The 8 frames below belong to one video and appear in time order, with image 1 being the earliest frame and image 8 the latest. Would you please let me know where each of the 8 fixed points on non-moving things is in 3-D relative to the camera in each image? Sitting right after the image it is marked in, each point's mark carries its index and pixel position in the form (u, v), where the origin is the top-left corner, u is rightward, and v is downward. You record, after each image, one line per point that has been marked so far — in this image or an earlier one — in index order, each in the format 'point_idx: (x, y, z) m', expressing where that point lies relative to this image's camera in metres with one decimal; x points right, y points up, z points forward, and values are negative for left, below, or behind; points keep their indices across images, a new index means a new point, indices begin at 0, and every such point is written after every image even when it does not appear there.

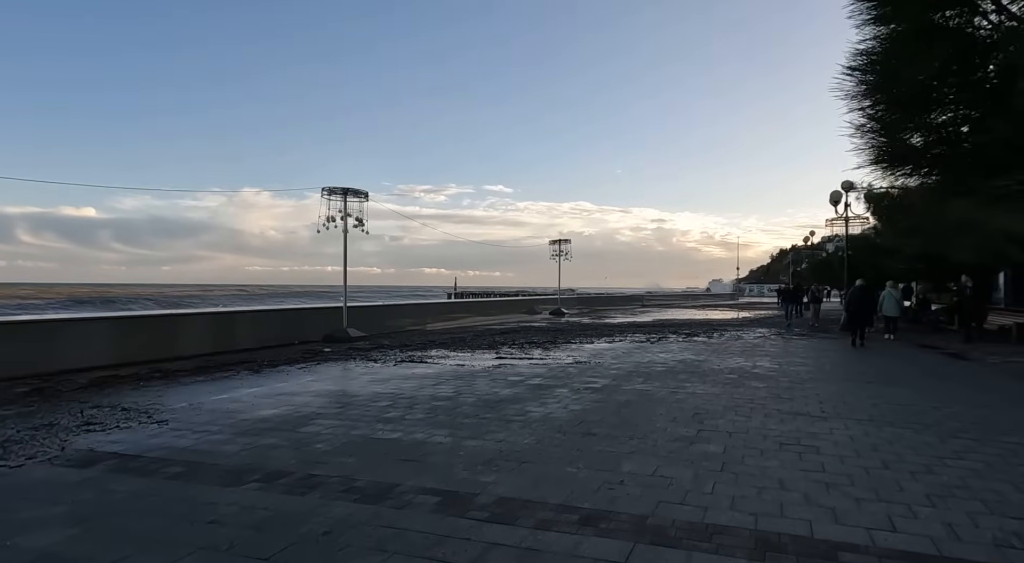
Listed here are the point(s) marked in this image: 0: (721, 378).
0: (+3.5, -1.6, +10.4) m
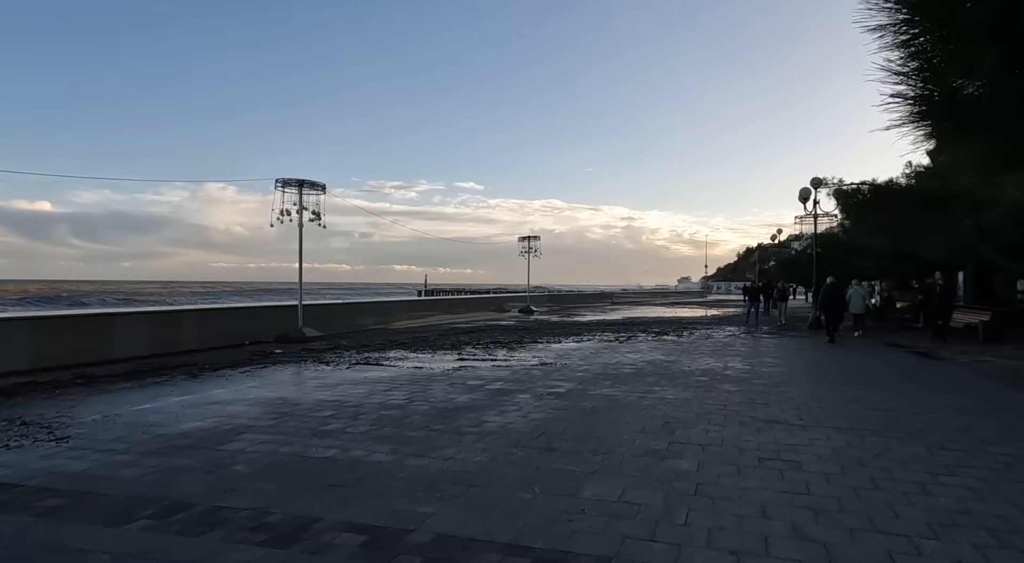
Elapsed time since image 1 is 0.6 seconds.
0: (+2.9, -1.6, +9.8) m
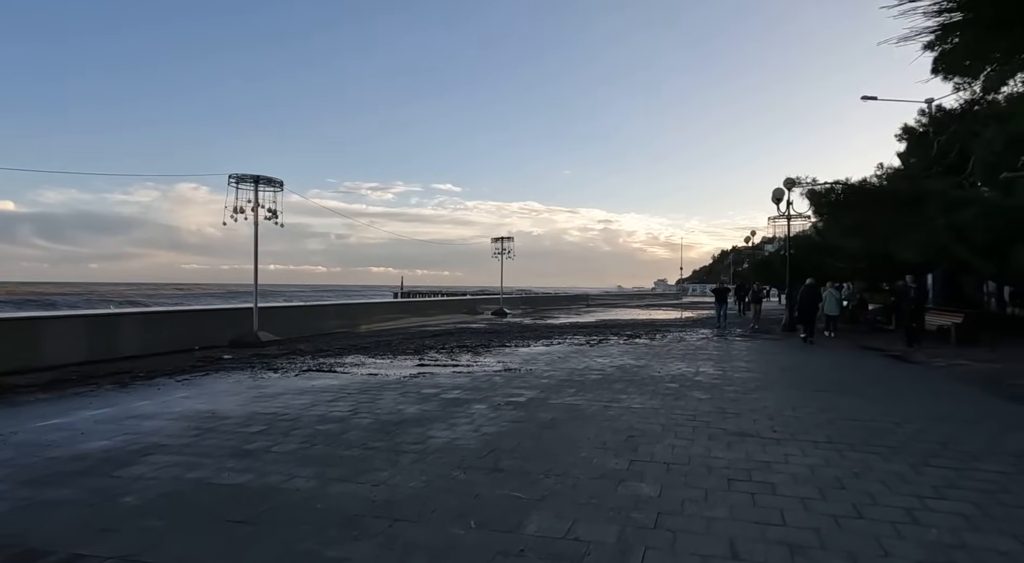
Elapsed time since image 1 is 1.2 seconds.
0: (+2.2, -1.6, +9.3) m
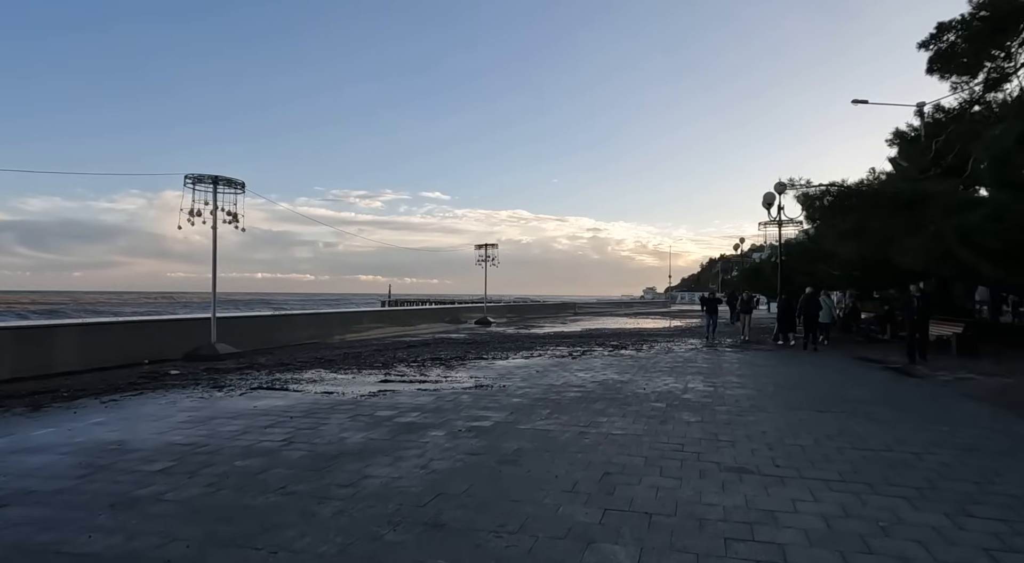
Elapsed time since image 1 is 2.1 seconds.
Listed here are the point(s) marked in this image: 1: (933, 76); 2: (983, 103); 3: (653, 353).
0: (+1.8, -1.7, +8.3) m
1: (+12.2, +6.0, +18.0) m
2: (+12.6, +4.8, +16.6) m
3: (+3.8, -1.9, +16.6) m
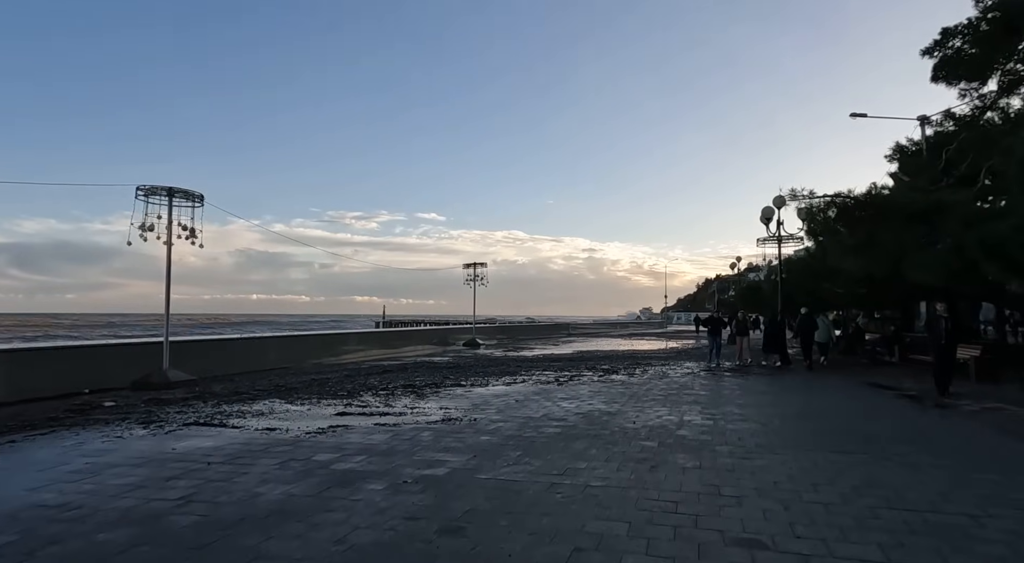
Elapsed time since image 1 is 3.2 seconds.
0: (+1.4, -1.9, +7.1) m
1: (+11.7, +5.4, +17.0) m
2: (+12.1, +4.3, +15.6) m
3: (+3.3, -2.4, +15.4) m
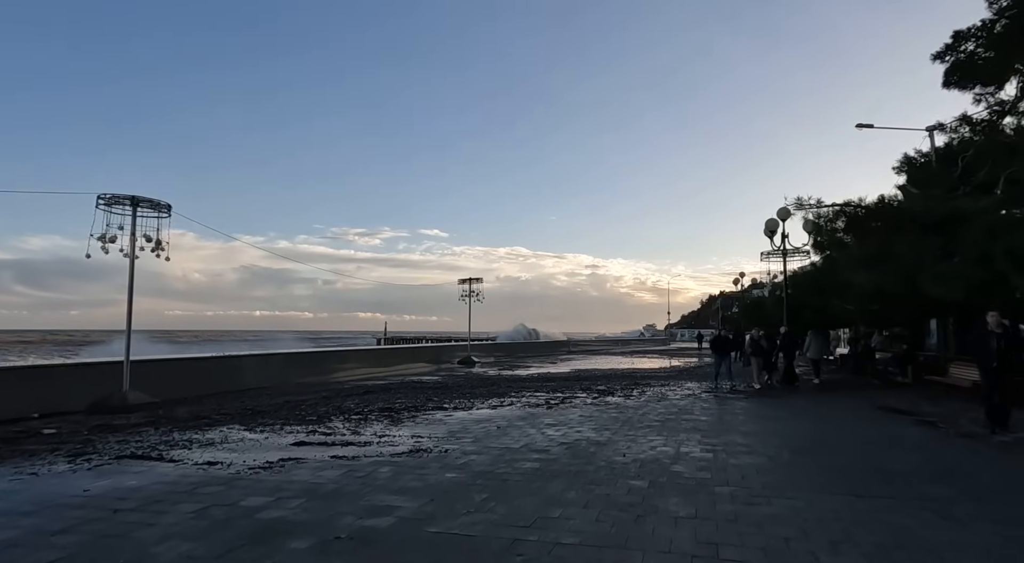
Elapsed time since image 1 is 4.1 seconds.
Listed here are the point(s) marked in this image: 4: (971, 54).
0: (+1.0, -2.1, +6.0) m
1: (+11.5, +5.0, +16.2) m
2: (+11.8, +3.9, +14.7) m
3: (+3.0, -2.8, +14.3) m
4: (+11.4, +5.6, +15.4) m
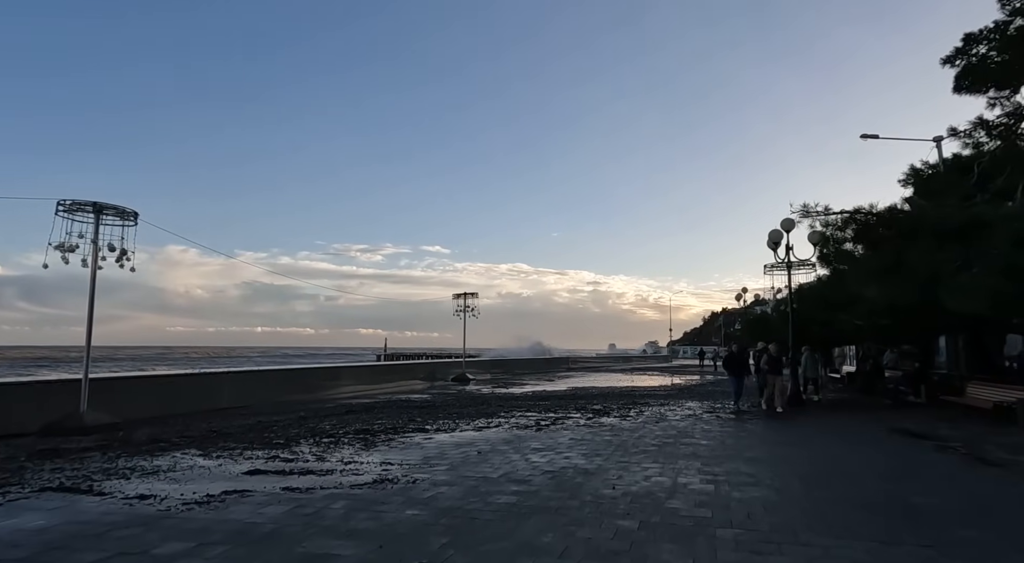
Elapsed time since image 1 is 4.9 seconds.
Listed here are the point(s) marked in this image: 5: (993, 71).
0: (+0.8, -2.1, +5.1) m
1: (+11.2, +4.7, +15.4) m
2: (+11.6, +3.6, +13.9) m
3: (+2.8, -3.0, +13.4) m
4: (+11.1, +5.3, +14.6) m
5: (+10.8, +4.8, +13.9) m
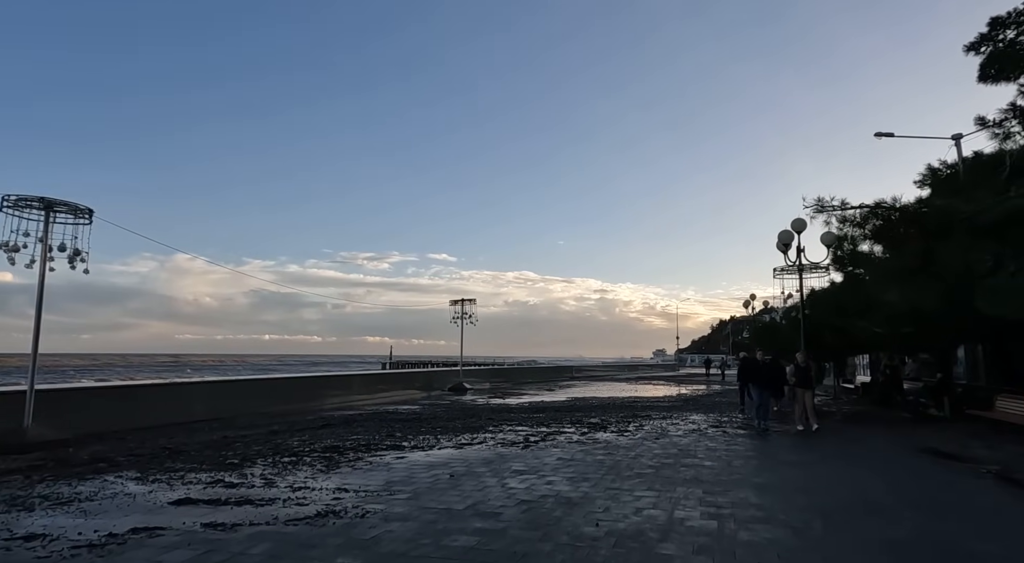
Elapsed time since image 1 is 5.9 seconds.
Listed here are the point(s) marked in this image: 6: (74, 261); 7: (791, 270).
0: (+0.4, -2.1, +4.0) m
1: (+11.0, +4.6, +14.3) m
2: (+11.3, +3.6, +12.8) m
3: (+2.5, -3.1, +12.2) m
4: (+10.9, +5.2, +13.5) m
5: (+10.5, +4.7, +12.8) m
6: (-8.4, +0.4, +11.8) m
7: (+8.4, +0.3, +18.7) m
